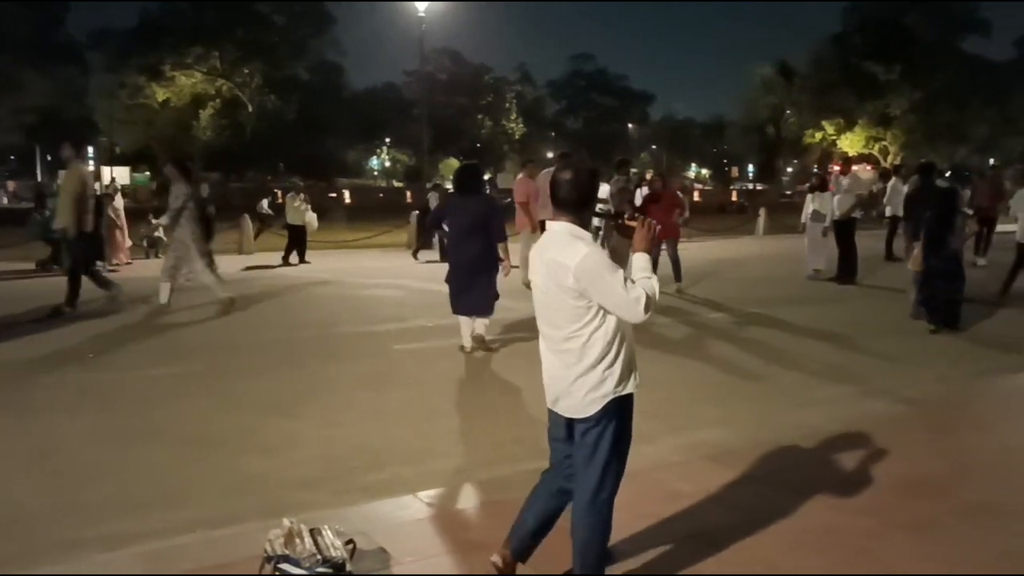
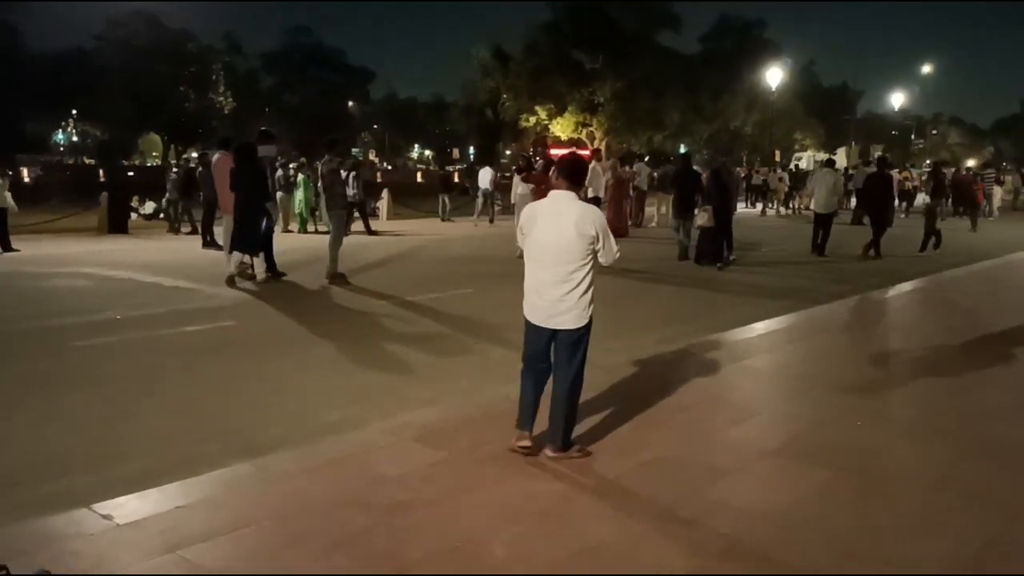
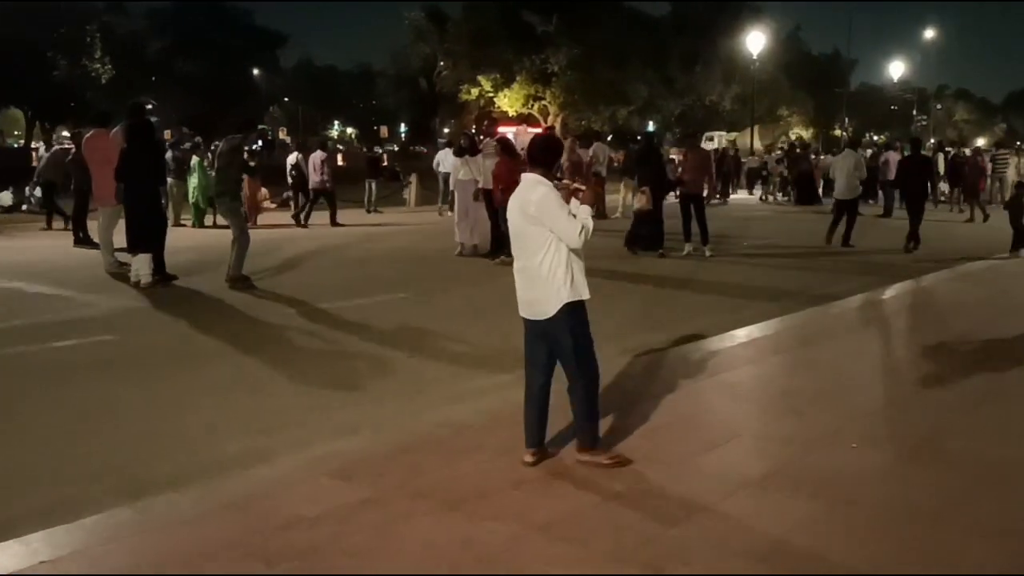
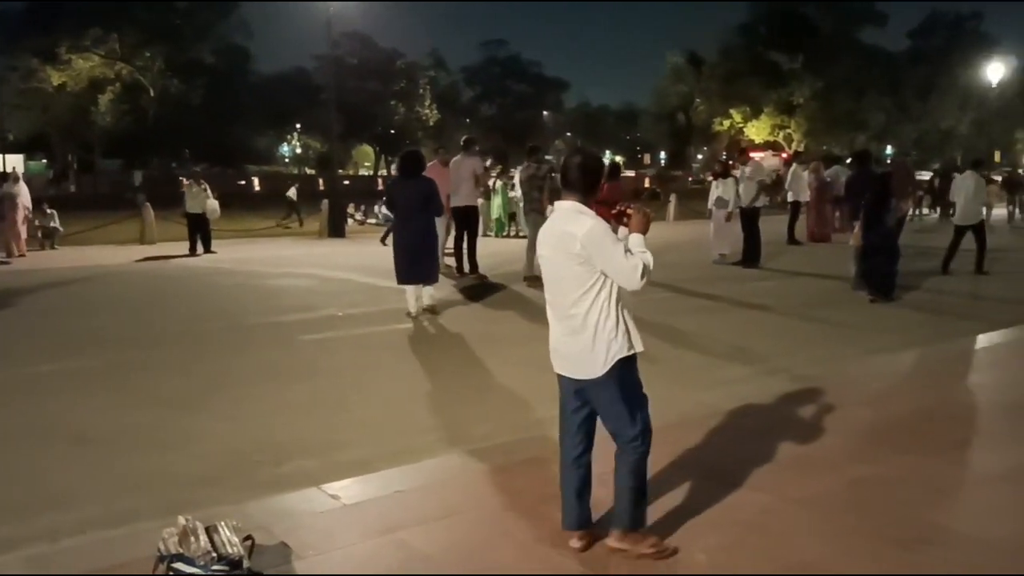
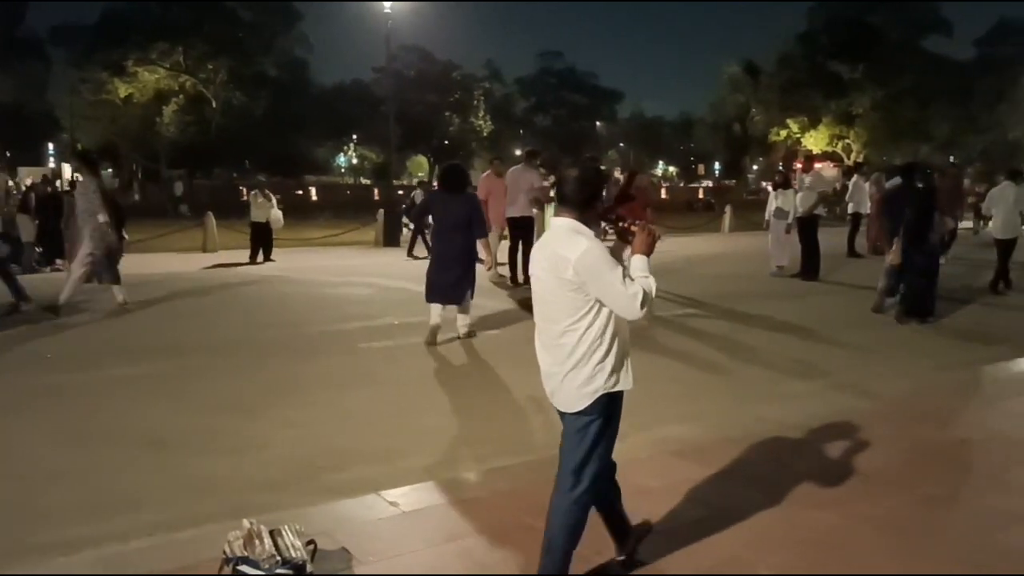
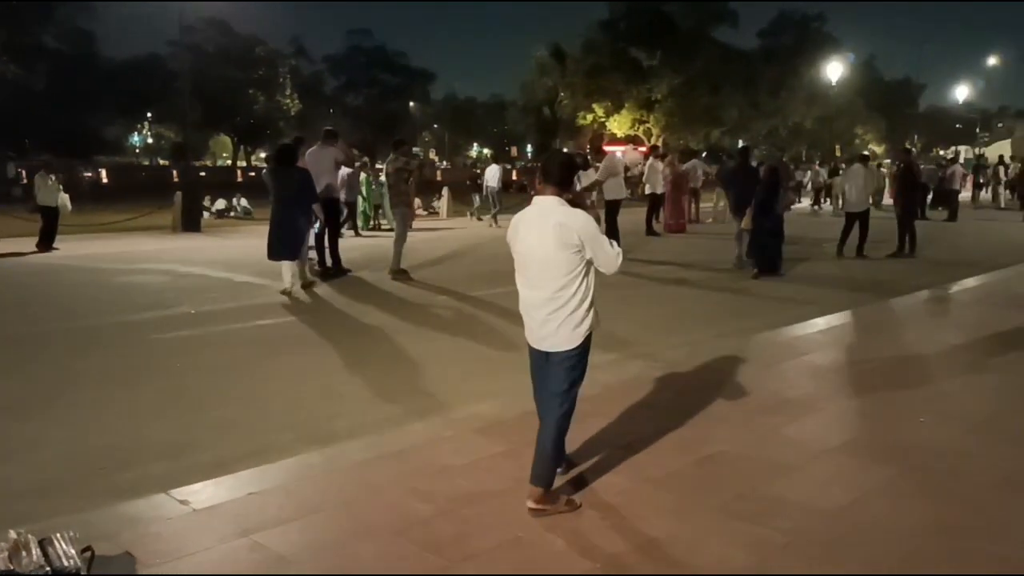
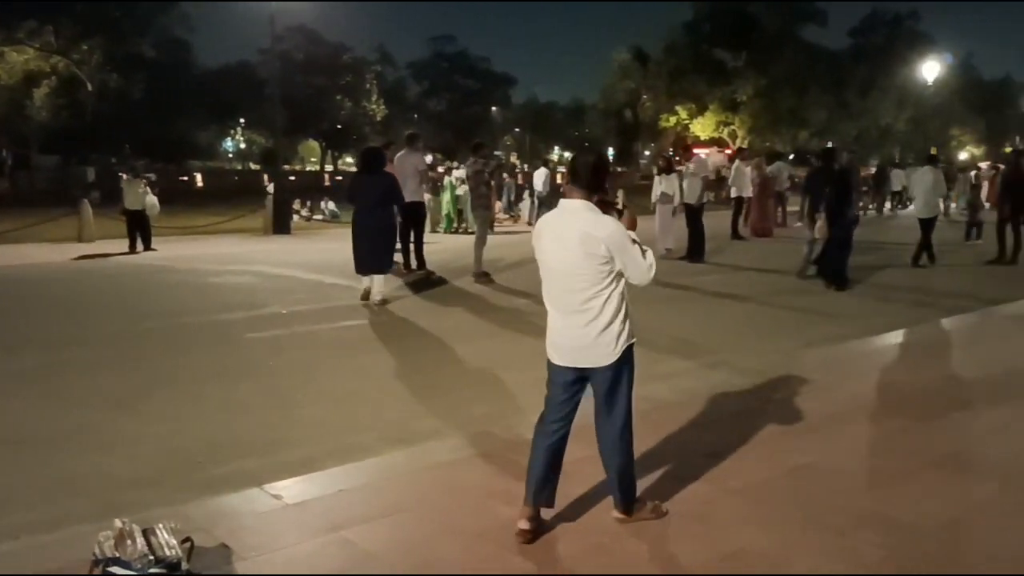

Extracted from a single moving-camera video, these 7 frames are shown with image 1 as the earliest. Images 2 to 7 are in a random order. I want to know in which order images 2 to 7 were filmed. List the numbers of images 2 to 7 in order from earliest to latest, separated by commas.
5, 4, 7, 6, 2, 3
